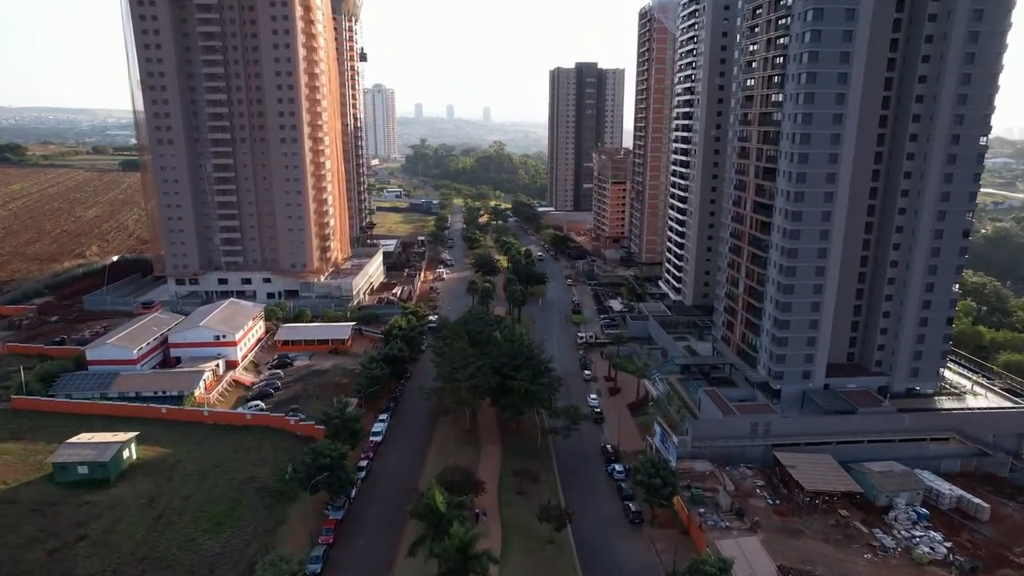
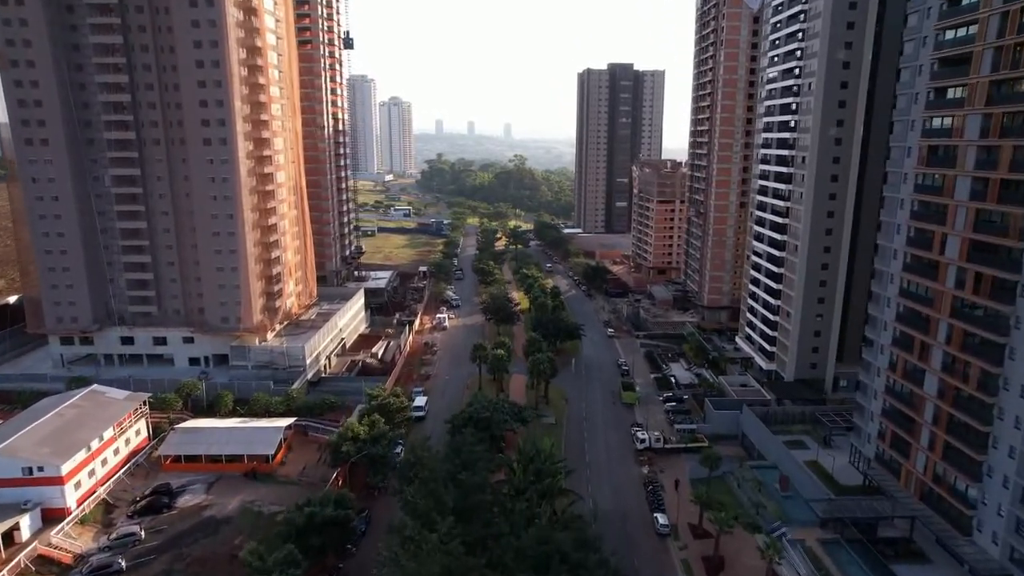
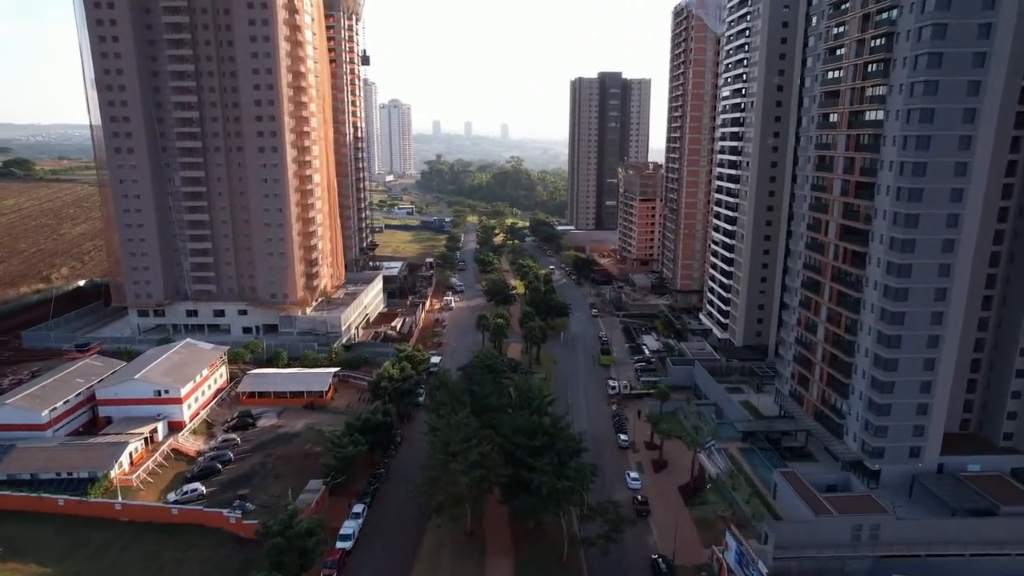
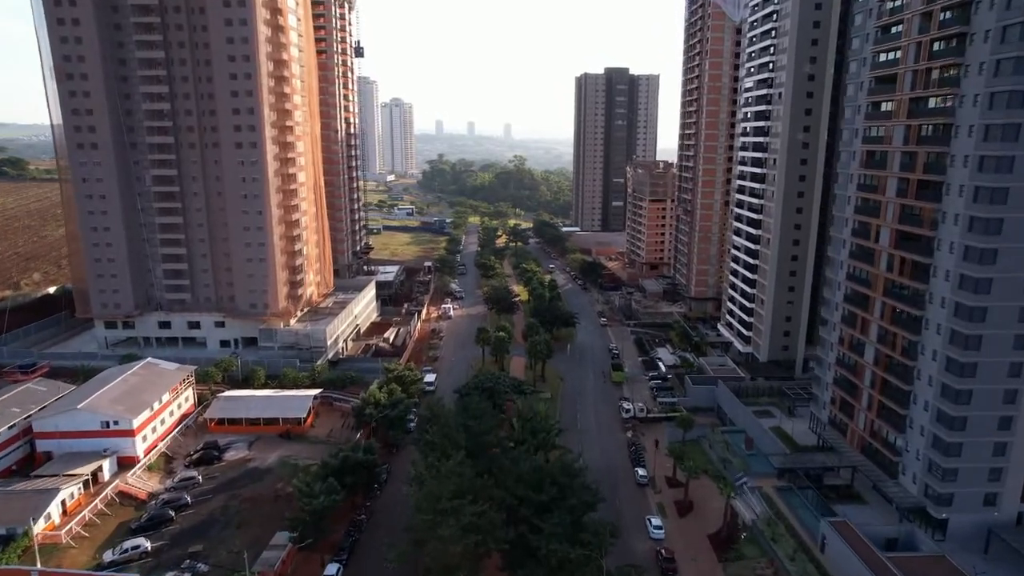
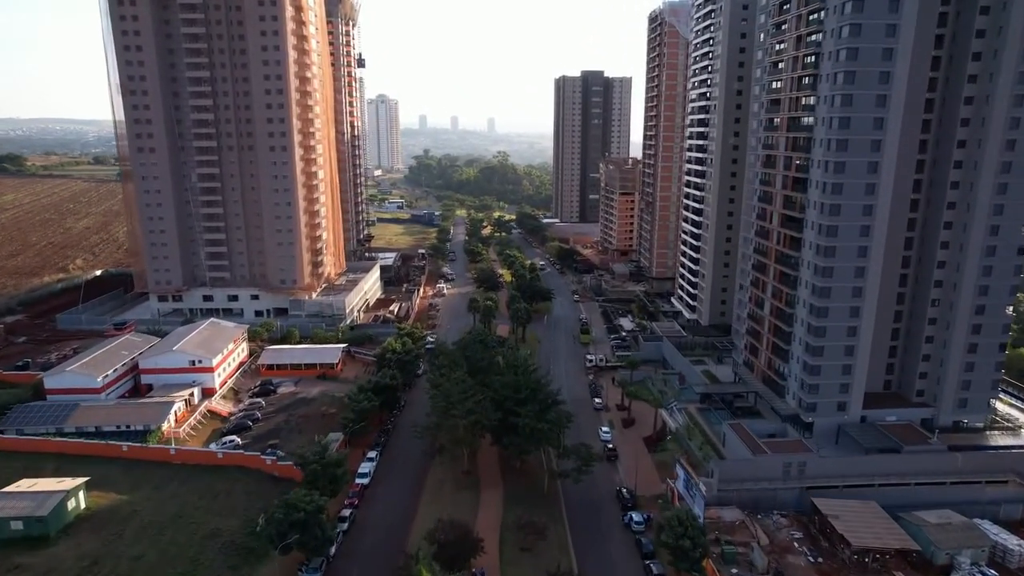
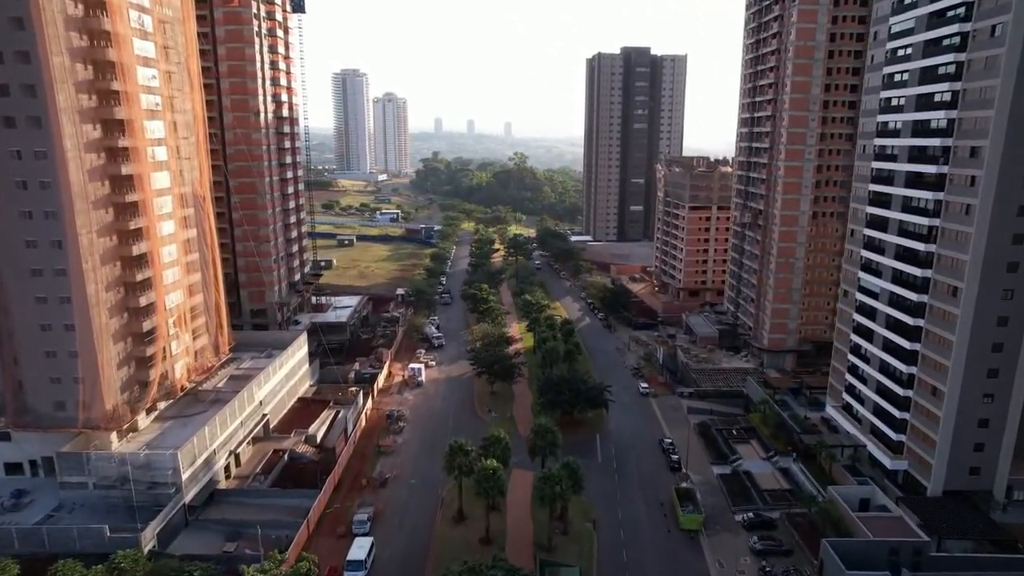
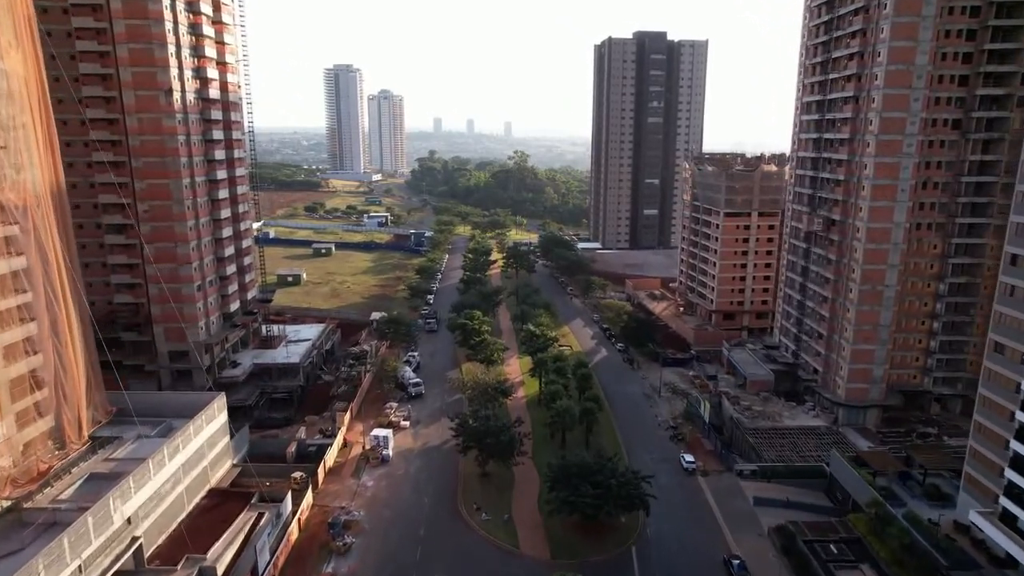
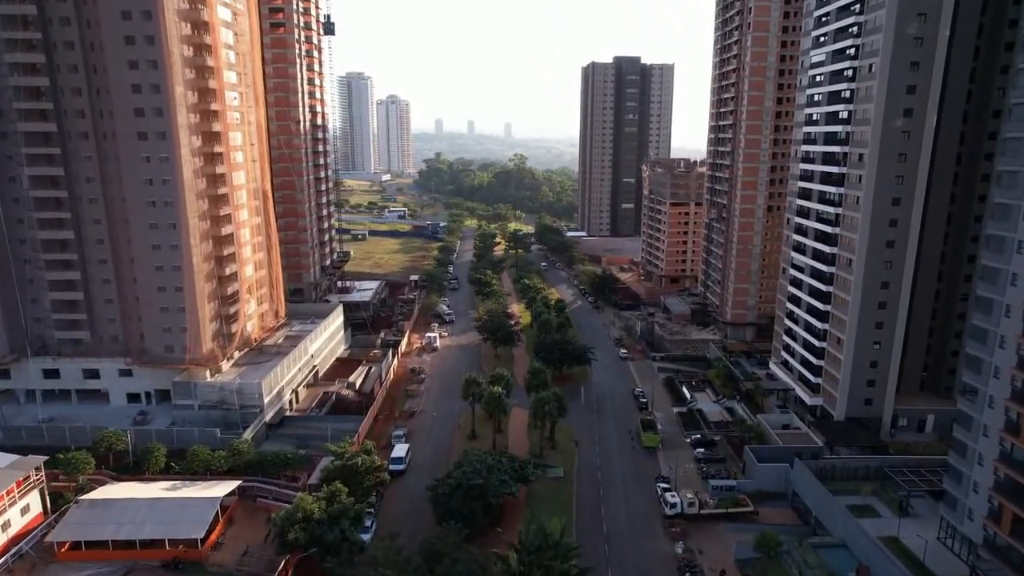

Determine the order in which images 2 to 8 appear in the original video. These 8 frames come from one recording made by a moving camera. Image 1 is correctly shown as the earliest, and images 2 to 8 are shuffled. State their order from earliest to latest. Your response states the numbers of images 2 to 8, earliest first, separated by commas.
5, 3, 4, 2, 8, 6, 7
